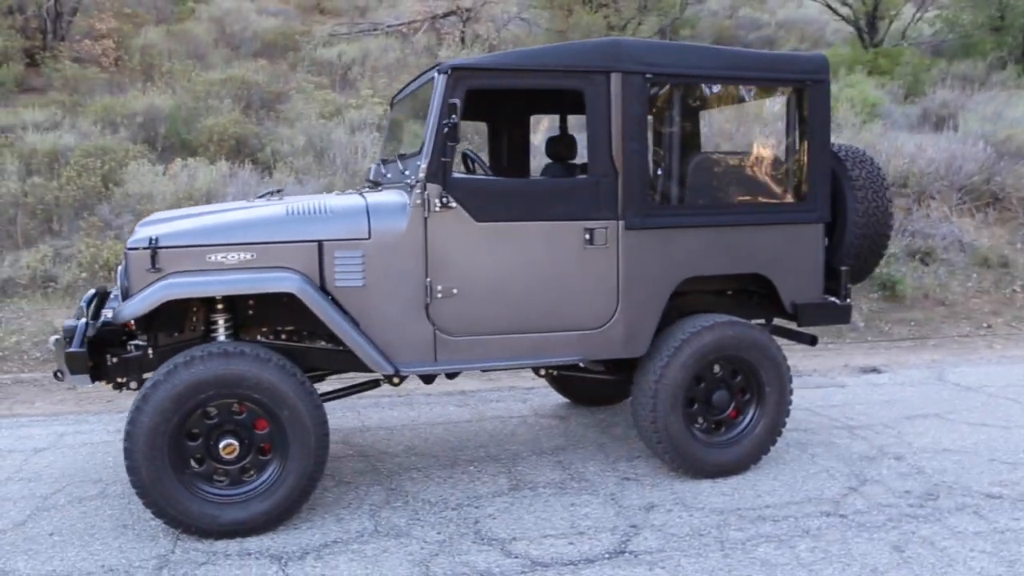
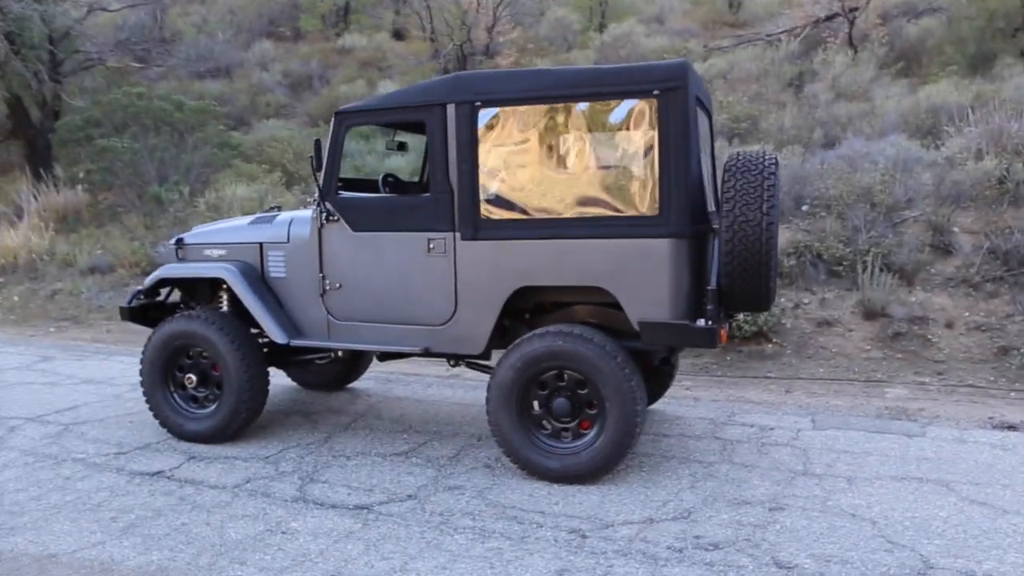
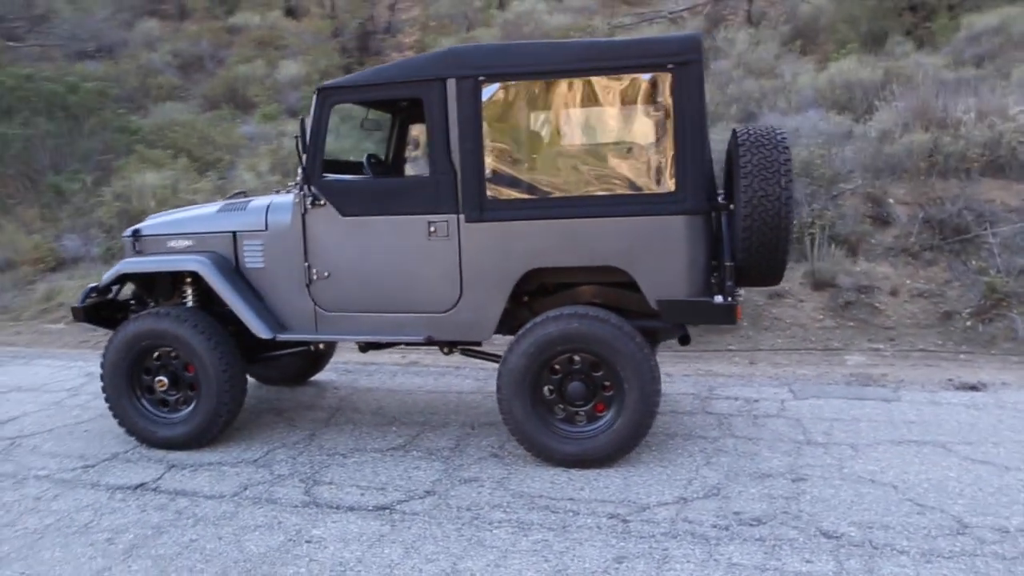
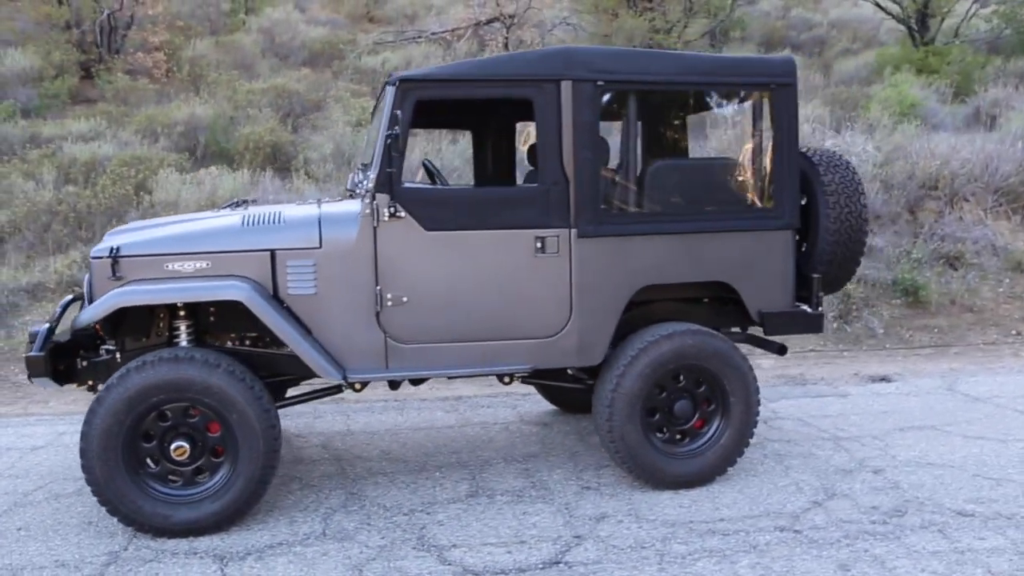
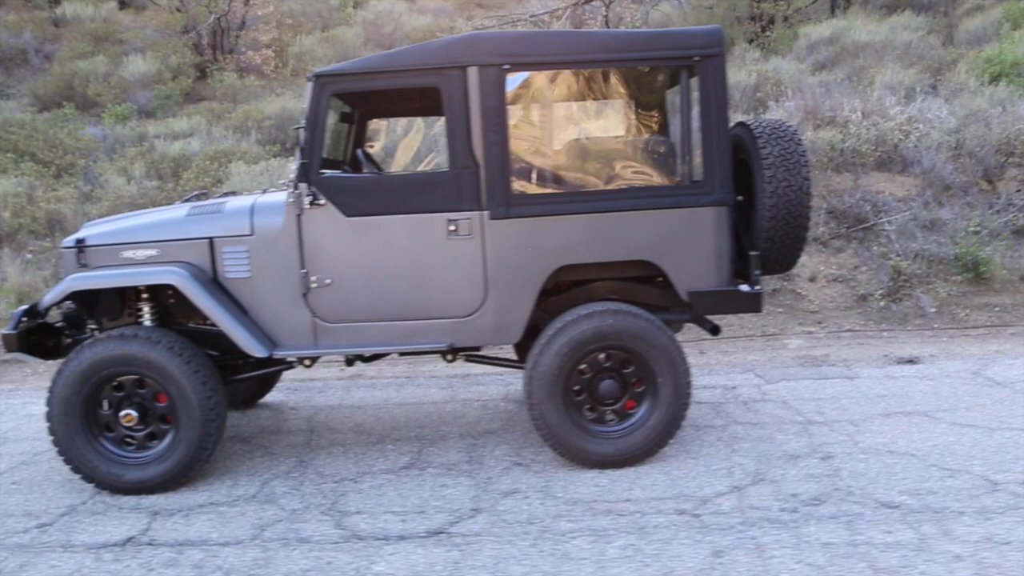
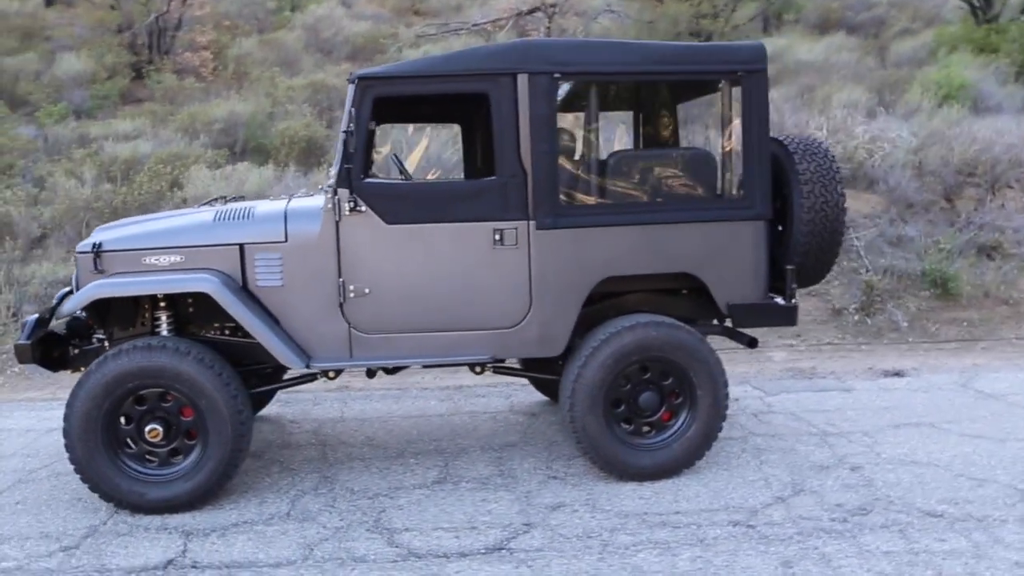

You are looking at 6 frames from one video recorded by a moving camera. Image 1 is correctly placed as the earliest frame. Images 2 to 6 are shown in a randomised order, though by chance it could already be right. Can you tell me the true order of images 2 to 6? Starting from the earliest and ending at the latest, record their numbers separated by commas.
4, 6, 5, 3, 2
